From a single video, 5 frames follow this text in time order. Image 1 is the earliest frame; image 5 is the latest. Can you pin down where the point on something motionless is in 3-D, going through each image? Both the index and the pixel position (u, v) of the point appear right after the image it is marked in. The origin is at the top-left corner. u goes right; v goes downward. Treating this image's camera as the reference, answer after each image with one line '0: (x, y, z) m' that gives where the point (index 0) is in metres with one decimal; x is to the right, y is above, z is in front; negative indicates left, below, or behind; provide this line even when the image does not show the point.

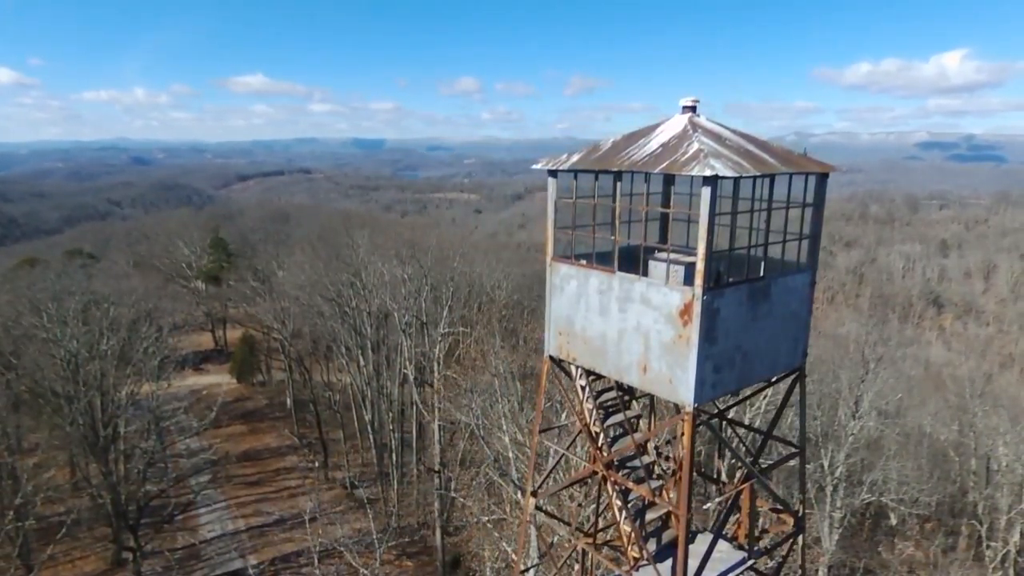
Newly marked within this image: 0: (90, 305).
0: (-10.7, -0.4, +16.1) m
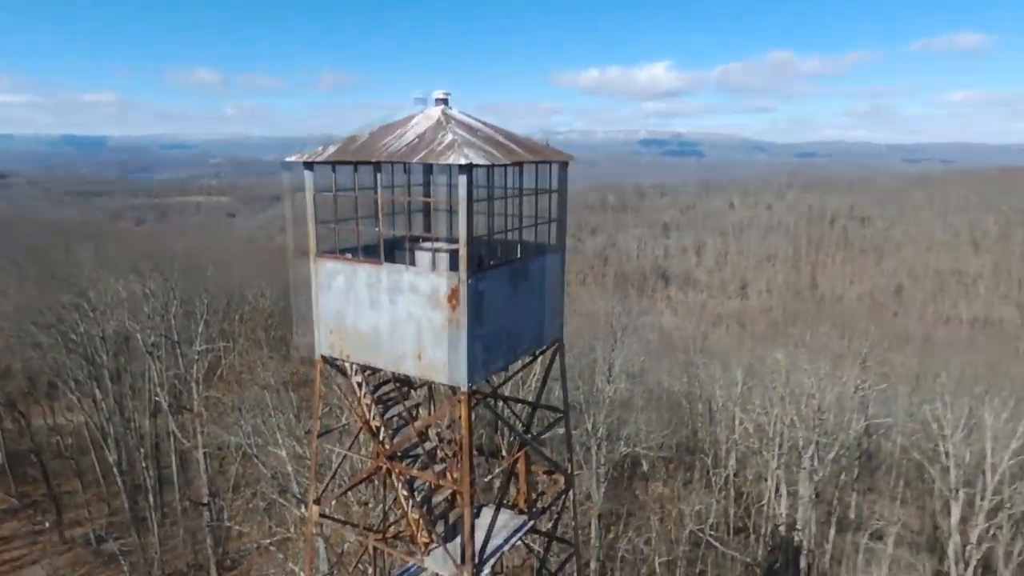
0: (-14.8, -1.6, +12.6) m
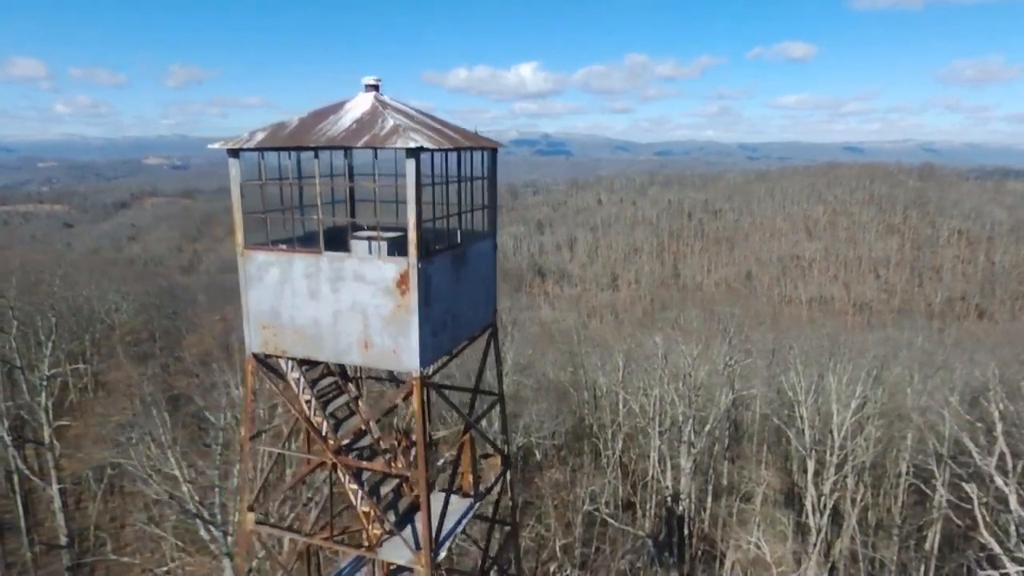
0: (-14.0, -1.8, +10.0) m
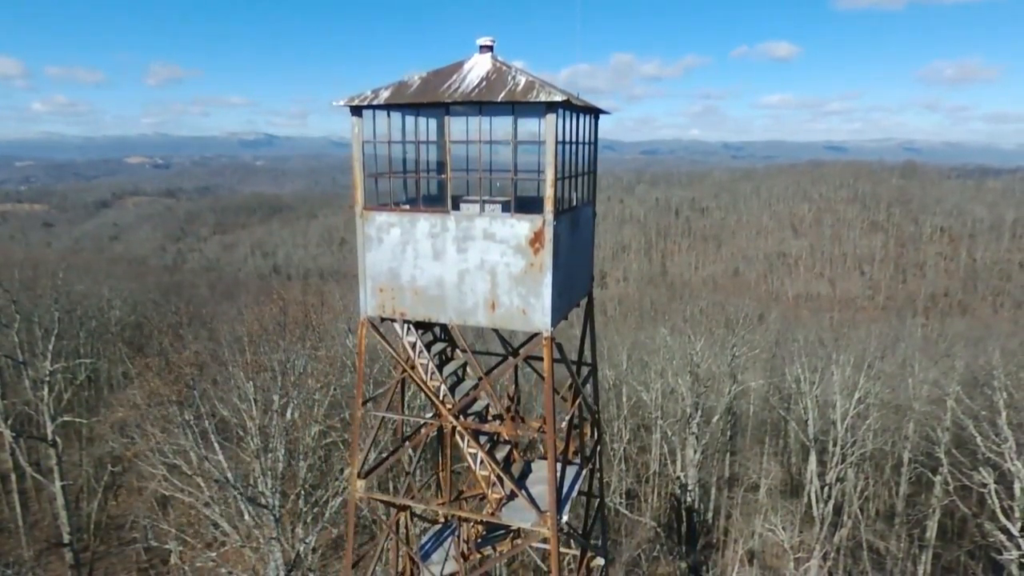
0: (-9.4, -0.5, +9.7) m
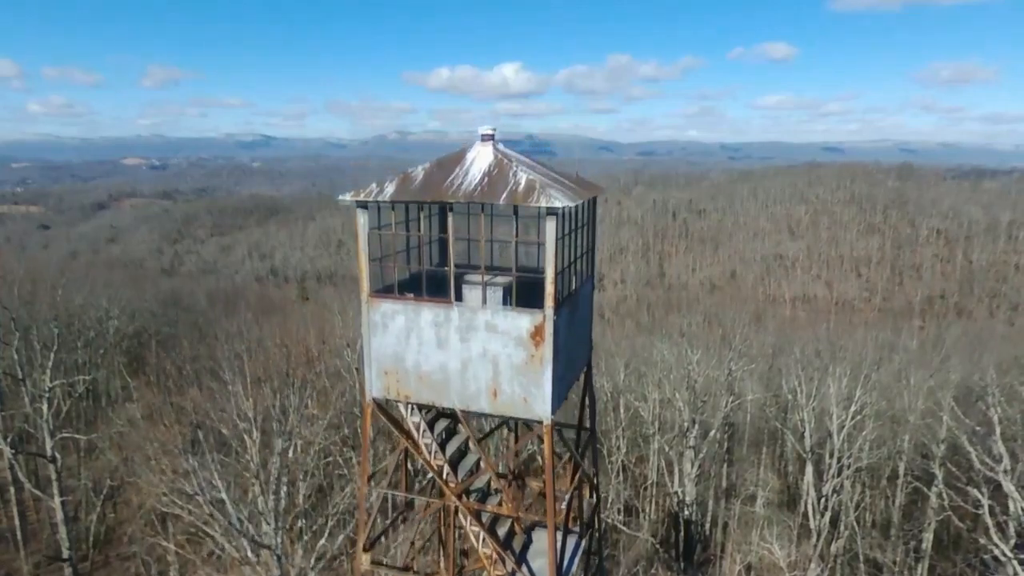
0: (-9.3, -3.5, +10.3) m
